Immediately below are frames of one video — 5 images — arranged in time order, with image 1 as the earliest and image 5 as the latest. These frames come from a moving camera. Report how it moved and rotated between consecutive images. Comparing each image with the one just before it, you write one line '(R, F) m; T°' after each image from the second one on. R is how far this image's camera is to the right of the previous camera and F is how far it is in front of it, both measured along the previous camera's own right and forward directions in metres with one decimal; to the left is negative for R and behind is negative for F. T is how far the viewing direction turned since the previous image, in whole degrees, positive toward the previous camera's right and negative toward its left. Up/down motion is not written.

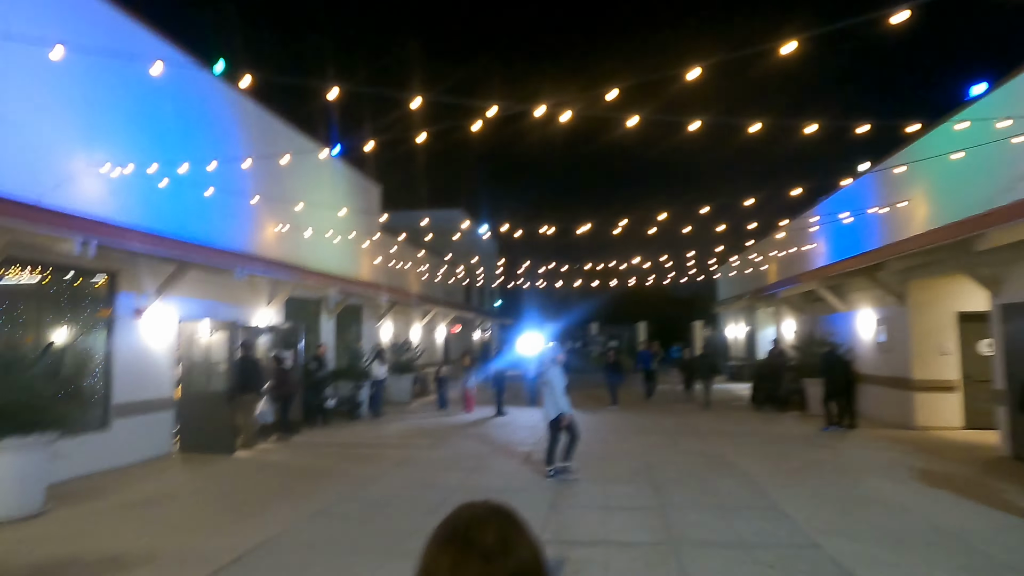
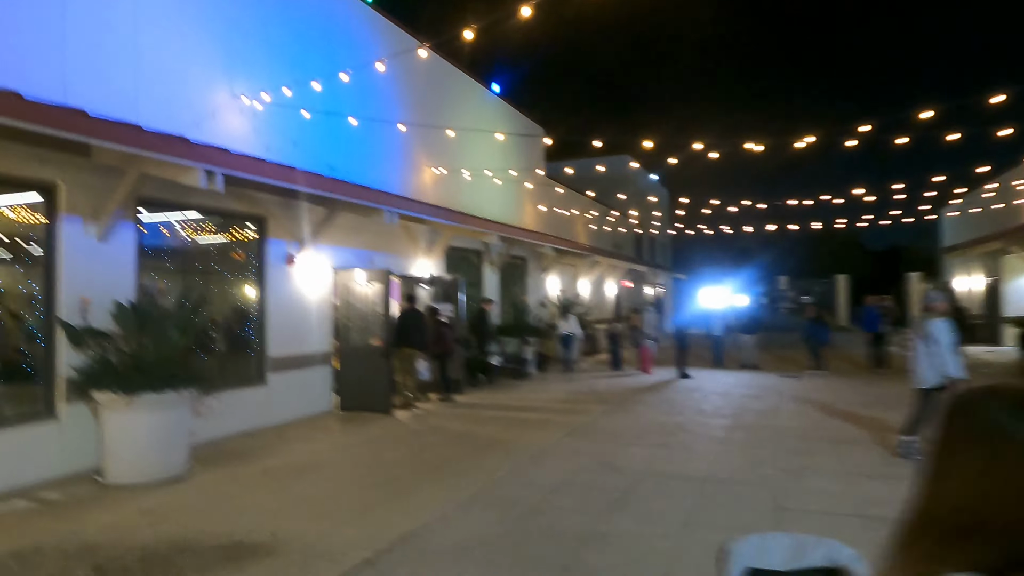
(-0.4, +1.8) m; -14°
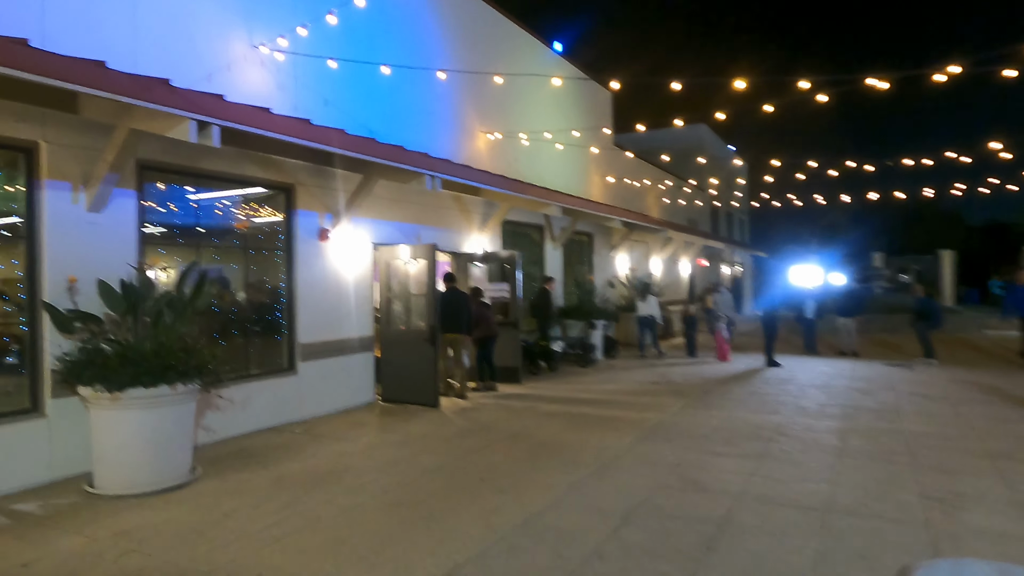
(+0.1, +1.3) m; -6°
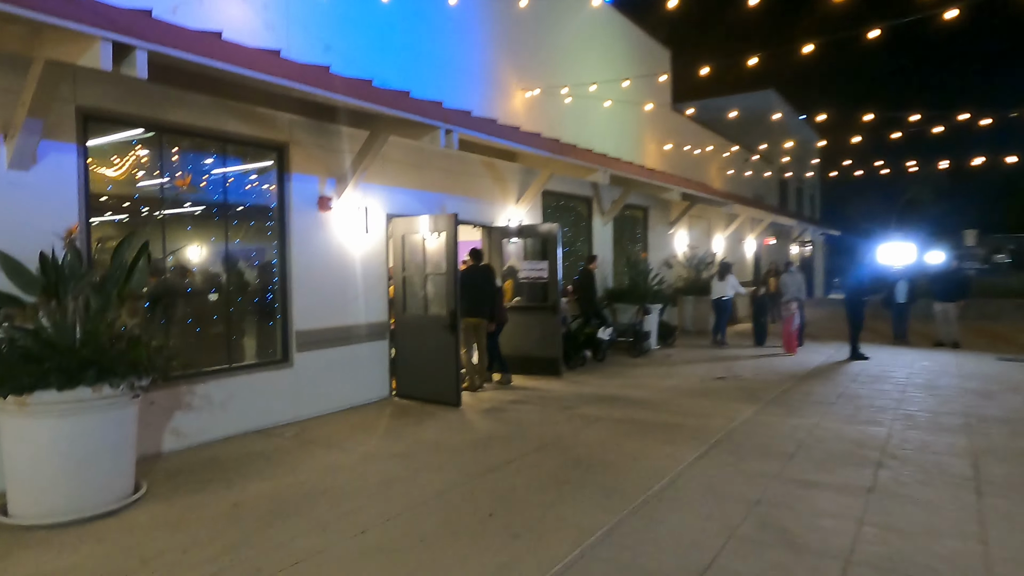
(+0.2, +1.4) m; -5°
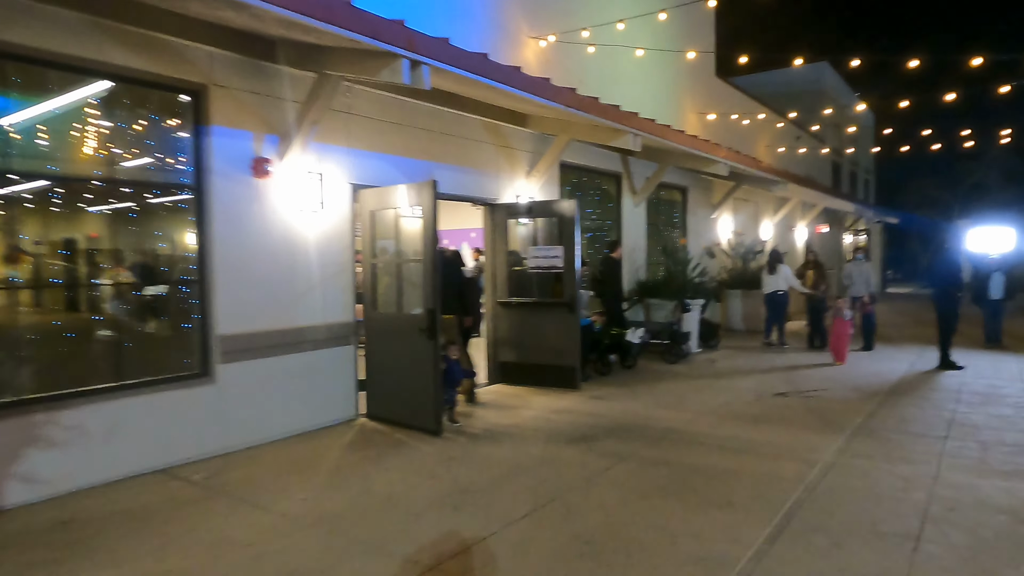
(+0.3, +1.8) m; -3°
